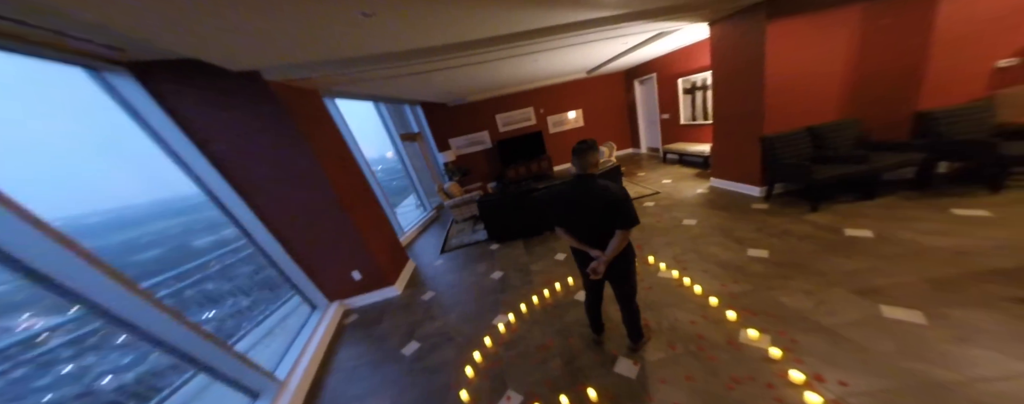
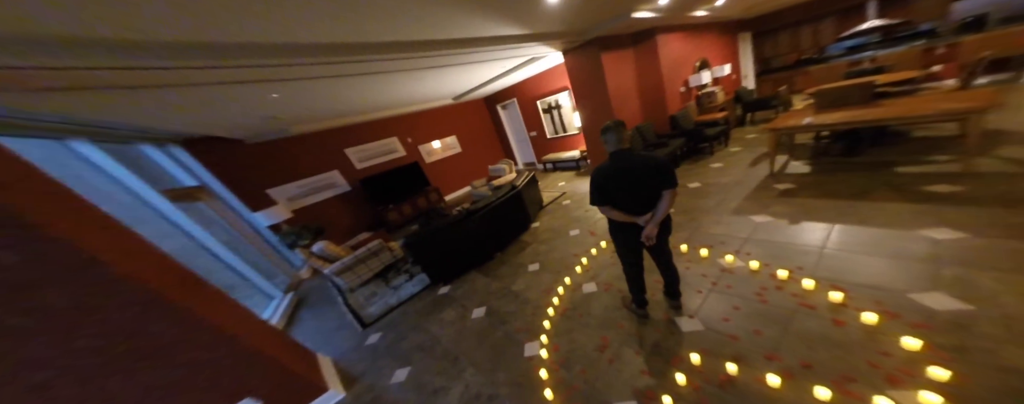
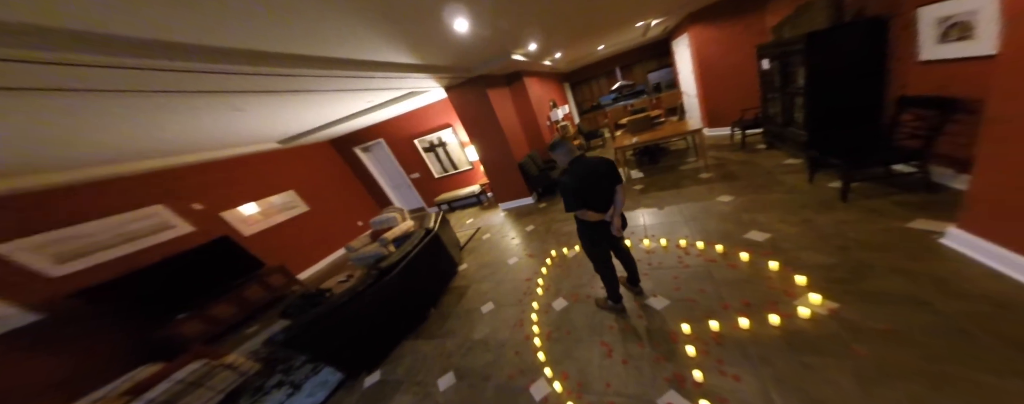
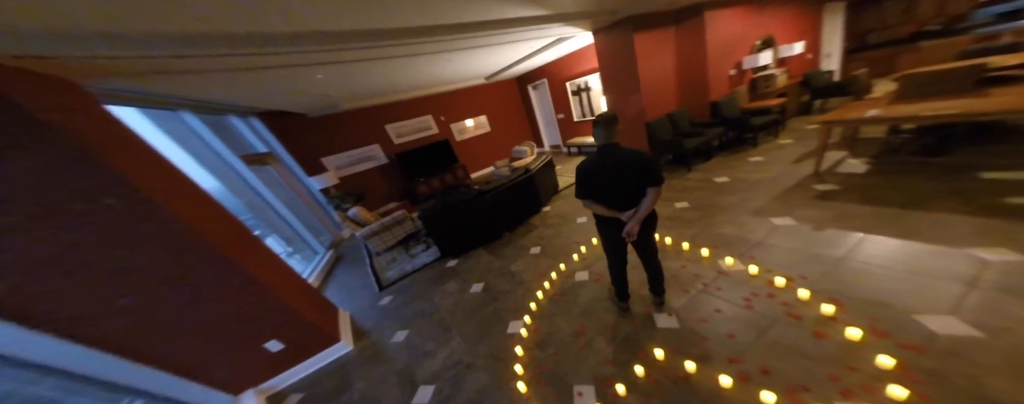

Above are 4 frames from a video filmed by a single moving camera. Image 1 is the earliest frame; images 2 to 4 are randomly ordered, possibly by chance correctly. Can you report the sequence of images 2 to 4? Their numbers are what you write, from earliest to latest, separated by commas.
4, 2, 3
